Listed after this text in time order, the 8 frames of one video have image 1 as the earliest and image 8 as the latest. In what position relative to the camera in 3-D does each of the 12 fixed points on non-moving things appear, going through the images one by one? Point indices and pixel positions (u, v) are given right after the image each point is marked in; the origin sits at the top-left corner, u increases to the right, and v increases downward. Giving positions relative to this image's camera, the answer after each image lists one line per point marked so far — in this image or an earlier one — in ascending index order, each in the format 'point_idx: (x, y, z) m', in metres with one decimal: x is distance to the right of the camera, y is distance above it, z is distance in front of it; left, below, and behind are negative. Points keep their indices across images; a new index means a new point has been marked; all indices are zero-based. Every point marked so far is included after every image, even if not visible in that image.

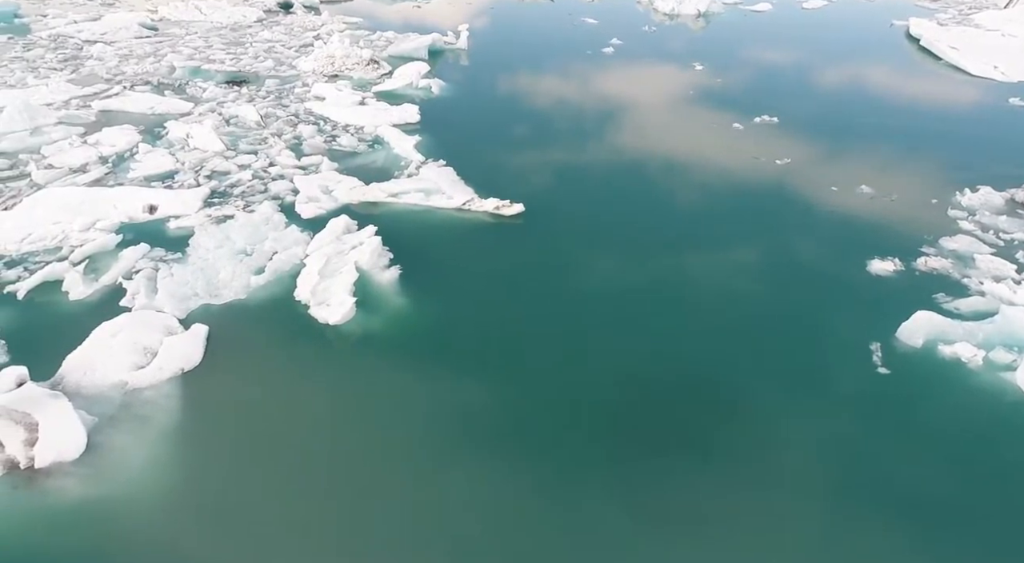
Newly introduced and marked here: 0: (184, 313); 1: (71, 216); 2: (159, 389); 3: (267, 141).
0: (-5.0, -0.5, +11.7) m
1: (-8.3, +1.2, +14.3) m
2: (-4.6, -1.4, +10.1) m
3: (-6.4, +3.7, +19.7) m
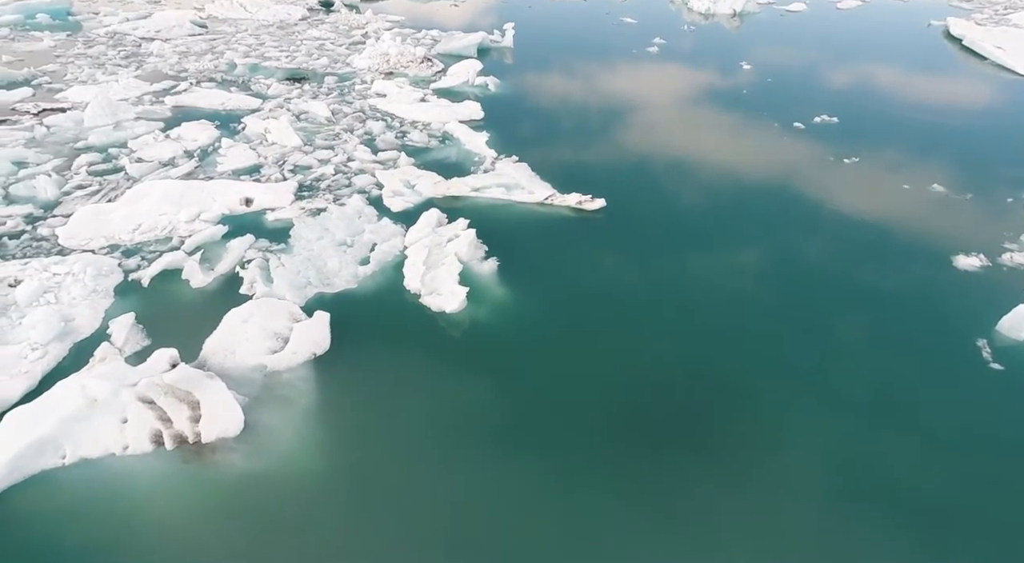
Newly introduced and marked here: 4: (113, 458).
0: (-3.3, -0.3, +12.1) m
1: (-6.6, +1.5, +14.8) m
2: (-2.9, -1.2, +10.5) m
3: (-4.6, +3.9, +20.1) m
4: (-4.5, -2.1, +9.0) m
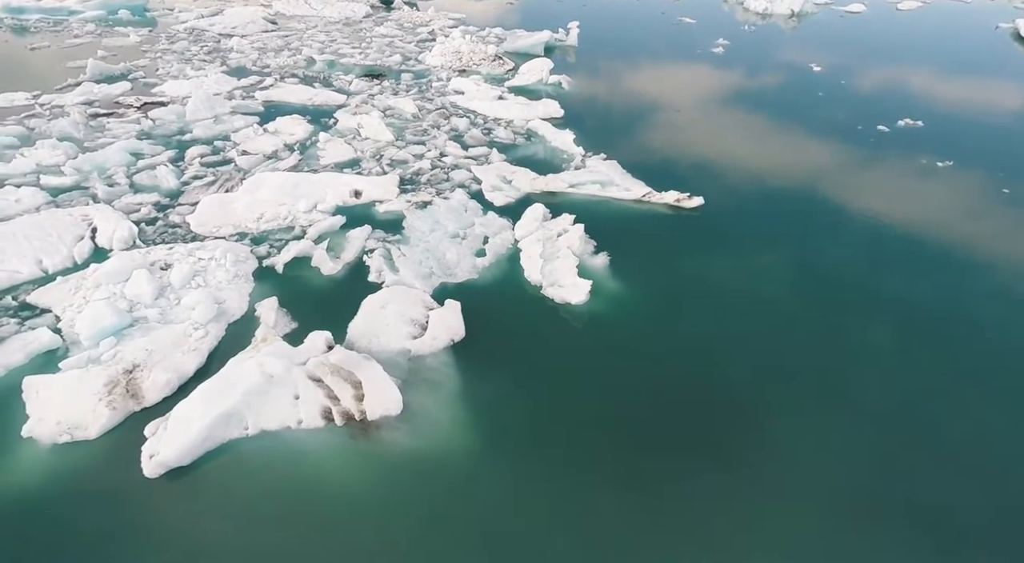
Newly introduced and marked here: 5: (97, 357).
0: (-1.4, -0.1, +12.6) m
1: (-4.5, +1.7, +15.4) m
2: (-1.1, -1.1, +11.0) m
3: (-2.3, +4.1, +20.7) m
4: (-2.7, -1.9, +9.5) m
5: (-5.6, -1.0, +10.4) m
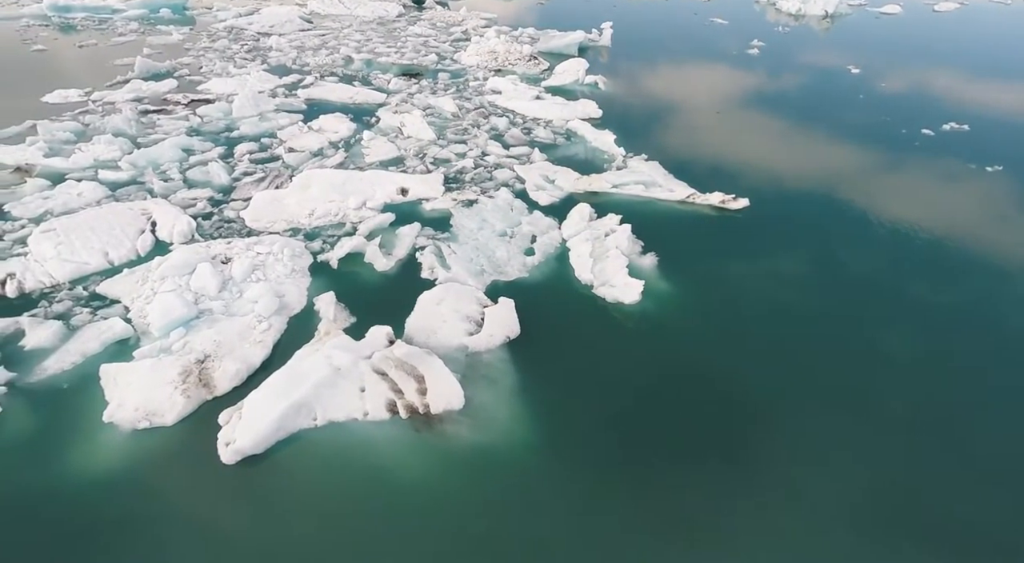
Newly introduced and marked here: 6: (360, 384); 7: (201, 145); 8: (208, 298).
0: (-0.5, -0.1, +12.8) m
1: (-3.5, +1.8, +15.7) m
2: (-0.2, -1.0, +11.2) m
3: (-1.2, +4.1, +20.9) m
4: (-2.0, -1.8, +9.7) m
5: (-4.8, -0.9, +10.7) m
6: (-2.0, -1.3, +9.9) m
7: (-7.6, +3.3, +18.7) m
8: (-4.7, -0.2, +11.7) m
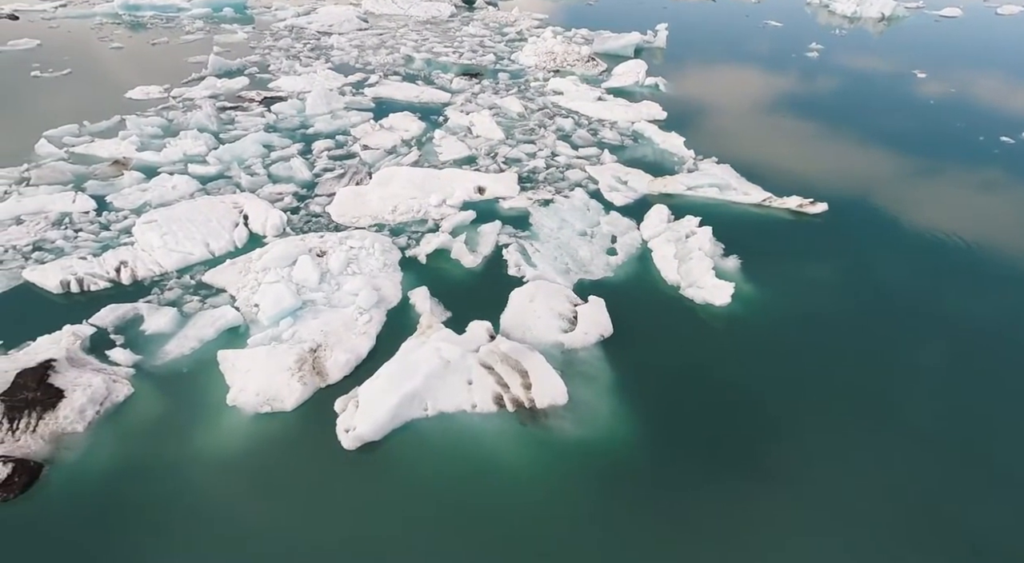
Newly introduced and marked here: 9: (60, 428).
0: (+1.0, 0.0, +13.0) m
1: (-1.9, +1.9, +16.0) m
2: (+1.2, -1.0, +11.4) m
3: (+0.7, +4.2, +21.0) m
4: (-0.6, -1.7, +9.9) m
5: (-3.4, -0.8, +11.0) m
6: (-0.6, -1.3, +10.2) m
7: (-5.9, +3.5, +19.1) m
8: (-3.2, -0.1, +12.1) m
9: (-5.4, -1.8, +9.2) m
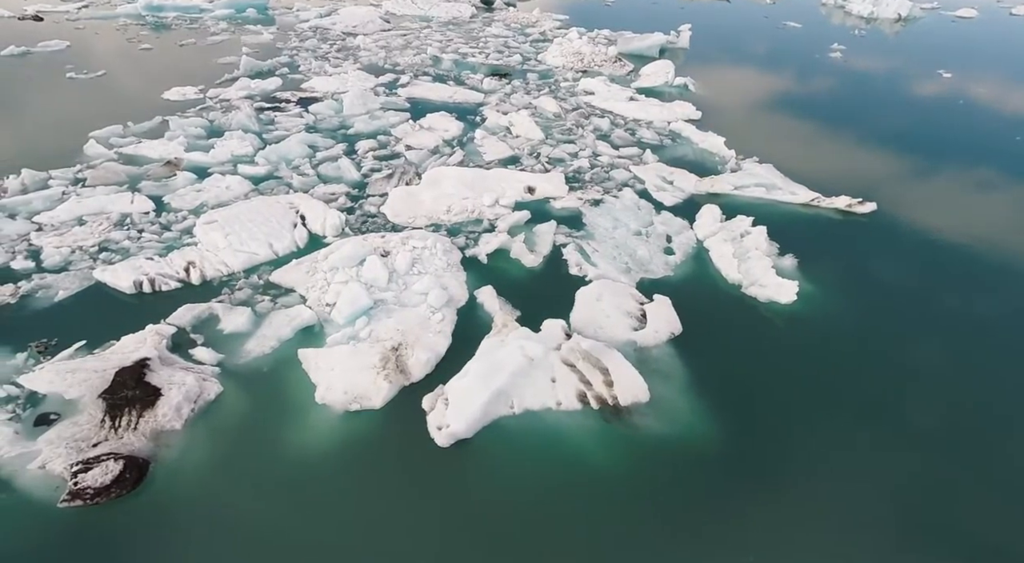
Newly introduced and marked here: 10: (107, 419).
0: (+2.1, 0.0, +13.1) m
1: (-0.8, +1.9, +16.1) m
2: (+2.3, -1.0, +11.5) m
3: (+1.8, +4.2, +21.2) m
4: (+0.5, -1.7, +10.1) m
5: (-2.3, -0.8, +11.2) m
6: (+0.5, -1.3, +10.3) m
7: (-4.8, +3.5, +19.2) m
8: (-2.1, -0.1, +12.2) m
9: (-4.3, -1.8, +9.3) m
10: (-4.9, -1.7, +9.1) m
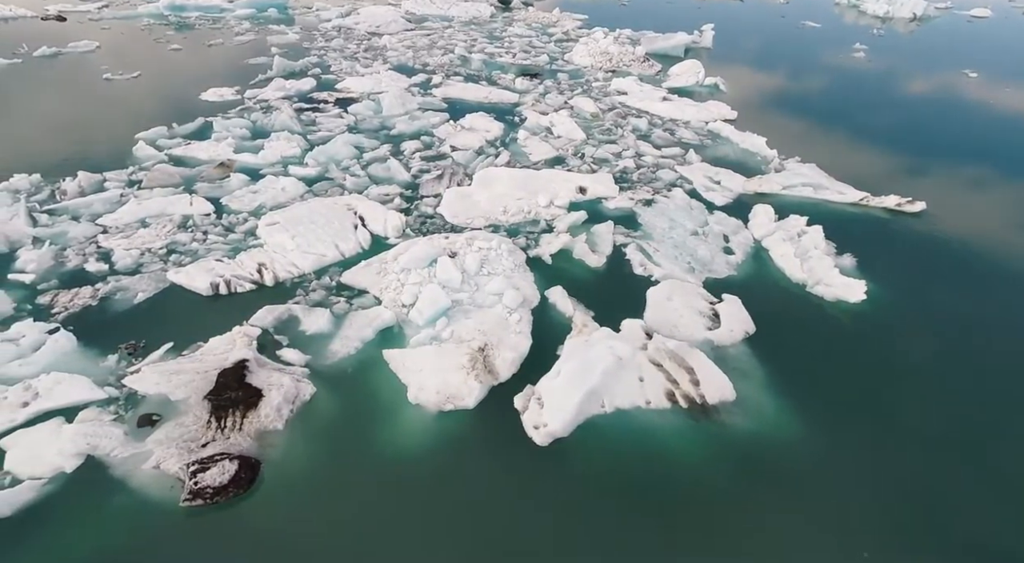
0: (+3.3, 0.0, +13.3) m
1: (+0.3, +1.9, +16.2) m
2: (+3.4, -1.0, +11.6) m
3: (+2.9, +4.2, +21.3) m
4: (+1.7, -1.7, +10.2) m
5: (-1.1, -0.8, +11.3) m
6: (+1.7, -1.3, +10.4) m
7: (-3.7, +3.5, +19.4) m
8: (-0.9, -0.1, +12.3) m
9: (-3.1, -1.8, +9.4) m
10: (-3.7, -1.7, +9.3) m
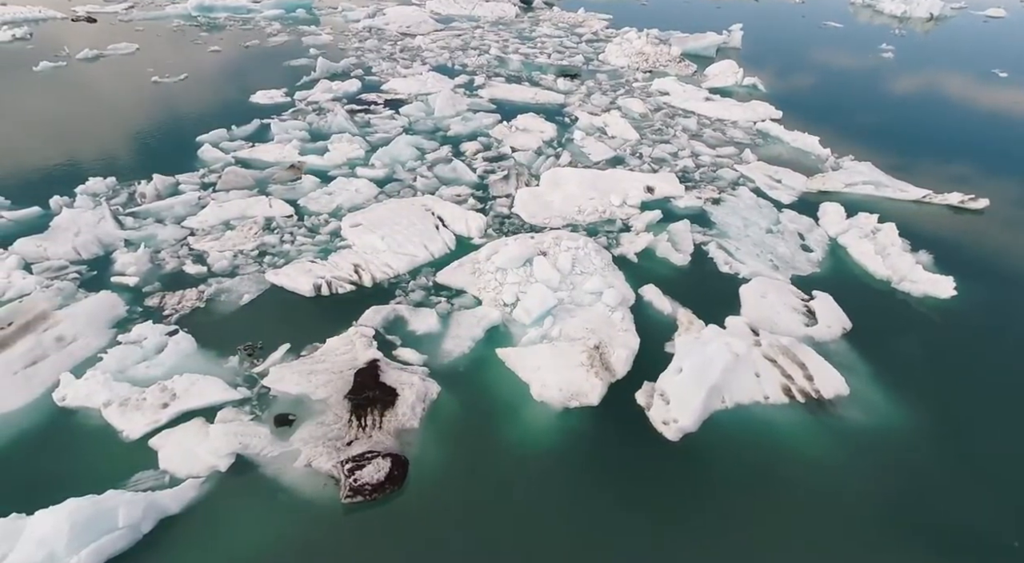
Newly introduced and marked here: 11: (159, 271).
0: (+4.9, 0.0, +13.5) m
1: (+1.9, +1.9, +16.4) m
2: (+5.1, -1.0, +11.9) m
3: (+4.4, +4.3, +21.5) m
4: (+3.3, -1.7, +10.4) m
5: (+0.5, -0.8, +11.5) m
6: (+3.3, -1.3, +10.6) m
7: (-2.1, +3.5, +19.5) m
8: (+0.7, -0.1, +12.5) m
9: (-1.5, -1.8, +9.6) m
10: (-2.0, -1.7, +9.4) m
11: (-6.1, +0.2, +13.0) m
